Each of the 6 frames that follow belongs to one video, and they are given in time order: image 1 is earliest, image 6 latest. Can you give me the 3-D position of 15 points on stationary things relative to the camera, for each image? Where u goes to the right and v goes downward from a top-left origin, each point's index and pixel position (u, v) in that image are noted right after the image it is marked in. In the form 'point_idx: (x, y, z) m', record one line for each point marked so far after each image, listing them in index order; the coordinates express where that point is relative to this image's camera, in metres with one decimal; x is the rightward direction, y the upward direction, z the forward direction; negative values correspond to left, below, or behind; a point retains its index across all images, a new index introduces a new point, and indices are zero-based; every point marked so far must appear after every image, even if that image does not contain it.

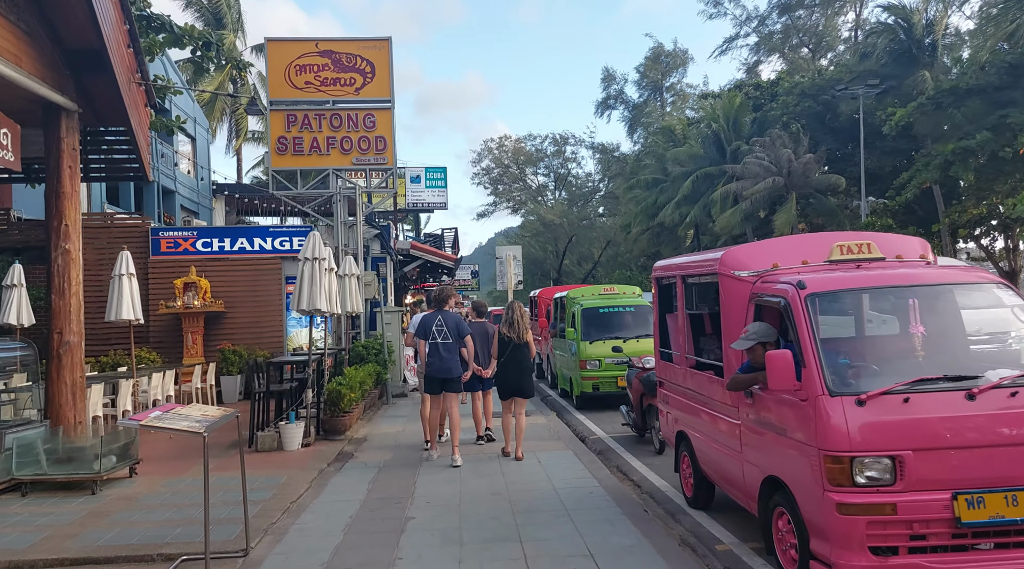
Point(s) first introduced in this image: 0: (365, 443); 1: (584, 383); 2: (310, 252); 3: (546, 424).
0: (-2.0, -2.1, +10.8) m
1: (+1.2, -1.6, +13.3) m
2: (-2.6, +0.4, +10.3) m
3: (+0.5, -2.1, +12.0) m
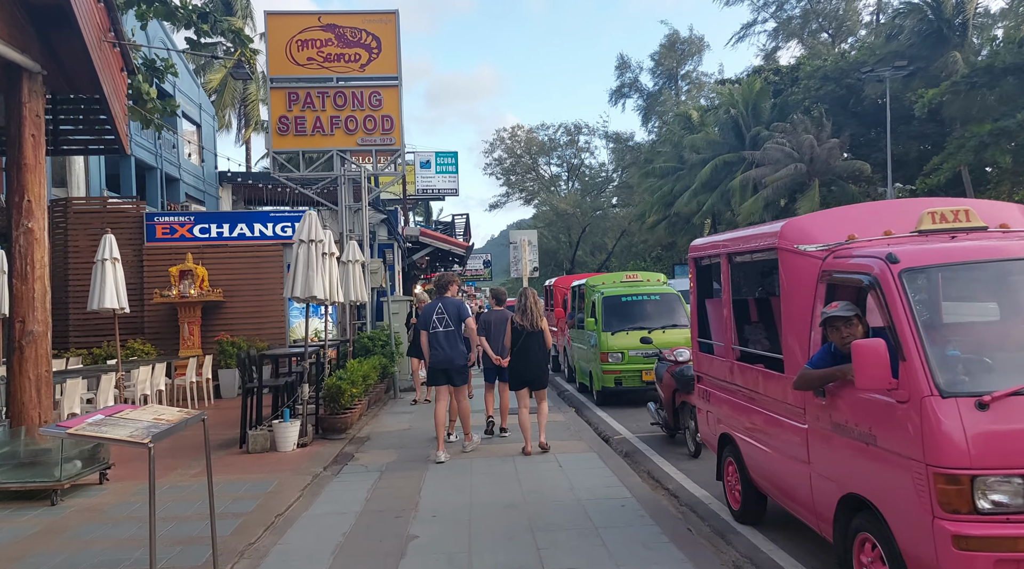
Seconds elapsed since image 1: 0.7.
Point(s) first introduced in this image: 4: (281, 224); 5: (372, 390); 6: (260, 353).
0: (-1.8, -1.9, +9.9) m
1: (+1.4, -1.4, +12.3) m
2: (-2.4, +0.6, +9.4) m
3: (+0.7, -1.9, +11.1) m
4: (-4.7, +1.2, +16.3) m
5: (-2.1, -1.6, +12.1) m
6: (-2.9, -0.8, +9.3) m
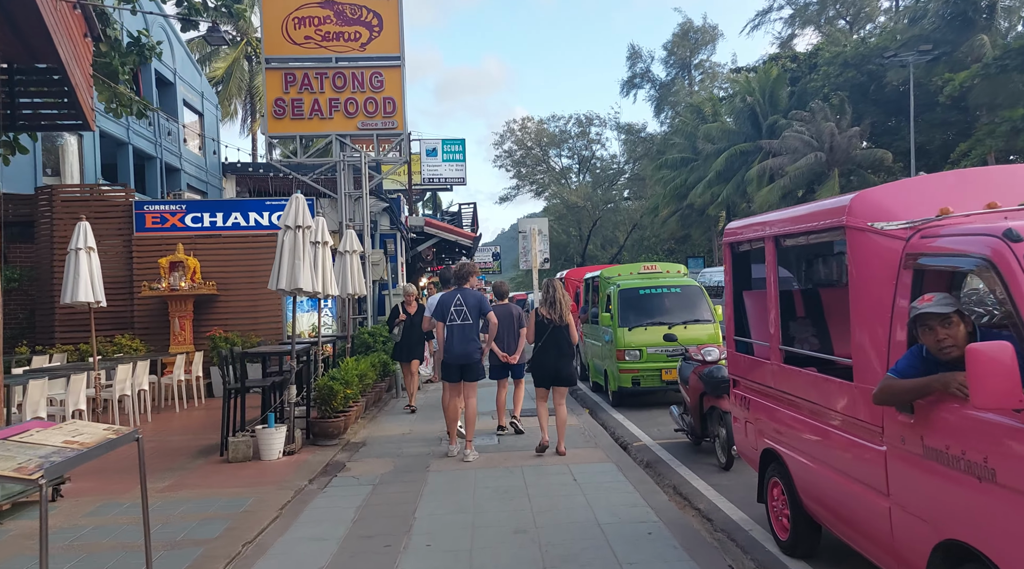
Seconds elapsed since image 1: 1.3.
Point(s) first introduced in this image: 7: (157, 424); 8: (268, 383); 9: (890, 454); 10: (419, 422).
0: (-1.7, -1.8, +9.1) m
1: (+1.5, -1.3, +11.4) m
2: (-2.3, +0.7, +8.5) m
3: (+0.8, -1.8, +10.2) m
4: (-4.5, +1.4, +15.5) m
5: (-2.0, -1.5, +11.3) m
6: (-2.8, -0.7, +8.5) m
7: (-4.9, -1.9, +11.1) m
8: (-2.6, -1.1, +8.7) m
9: (+1.7, -0.8, +3.7) m
10: (-1.2, -1.8, +10.6) m
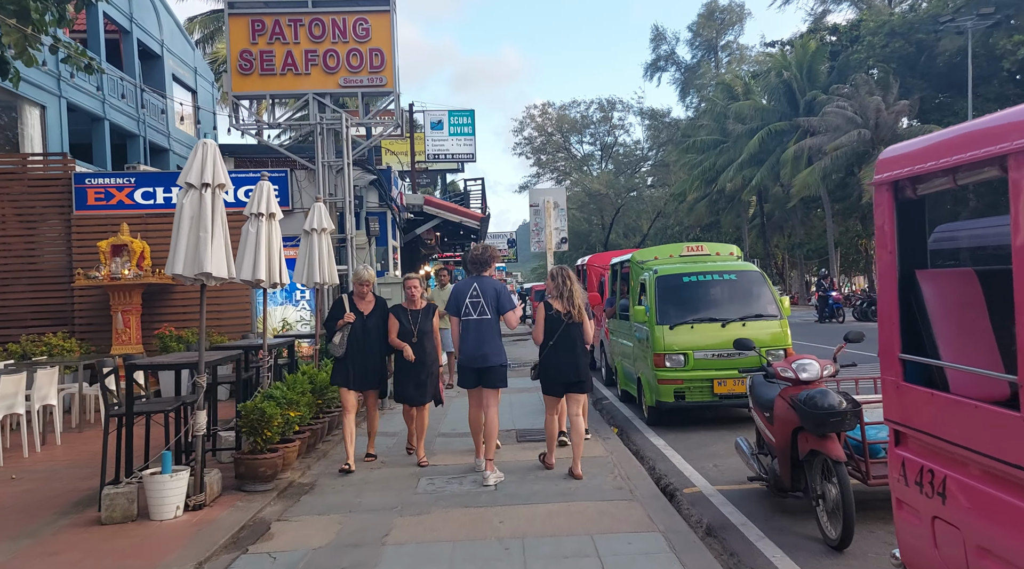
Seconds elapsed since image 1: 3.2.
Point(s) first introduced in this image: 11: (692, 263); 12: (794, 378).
0: (-1.7, -1.7, +6.6) m
1: (+1.6, -1.1, +8.8) m
2: (-2.3, +0.8, +6.0) m
3: (+0.9, -1.6, +7.6) m
4: (-4.4, +1.6, +13.0) m
5: (-1.9, -1.3, +8.8) m
6: (-2.8, -0.6, +6.0) m
7: (-4.8, -1.8, +8.7) m
8: (-2.6, -0.9, +6.2) m
9: (+1.6, -0.7, +1.1) m
10: (-1.2, -1.7, +8.1) m
11: (+2.2, +0.3, +10.0) m
12: (+1.8, -0.6, +5.1) m
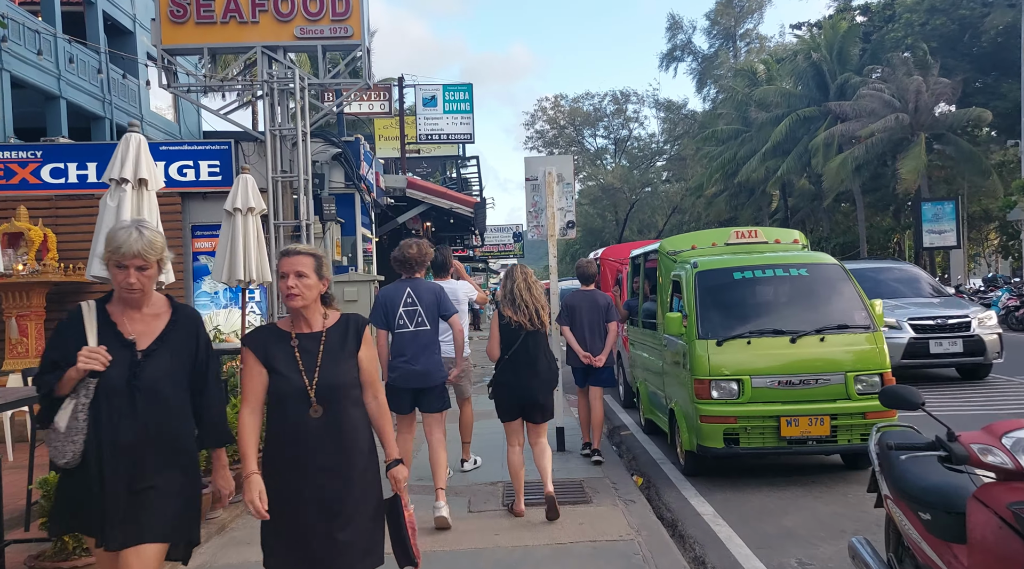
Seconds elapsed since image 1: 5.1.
0: (-1.8, -1.7, +4.1) m
1: (+1.5, -1.1, +6.3) m
2: (-2.5, +0.8, +3.5) m
3: (+0.7, -1.6, +5.1) m
4: (-4.4, +1.6, +10.6) m
5: (-2.0, -1.3, +6.3) m
6: (-3.0, -0.6, +3.5) m
7: (-5.0, -1.8, +6.3) m
8: (-2.8, -0.9, +3.8) m
9: (+1.3, -0.7, -1.5) m
10: (-1.3, -1.6, +5.6) m
11: (+2.1, +0.3, +7.4) m
12: (+1.6, -0.6, +2.6) m
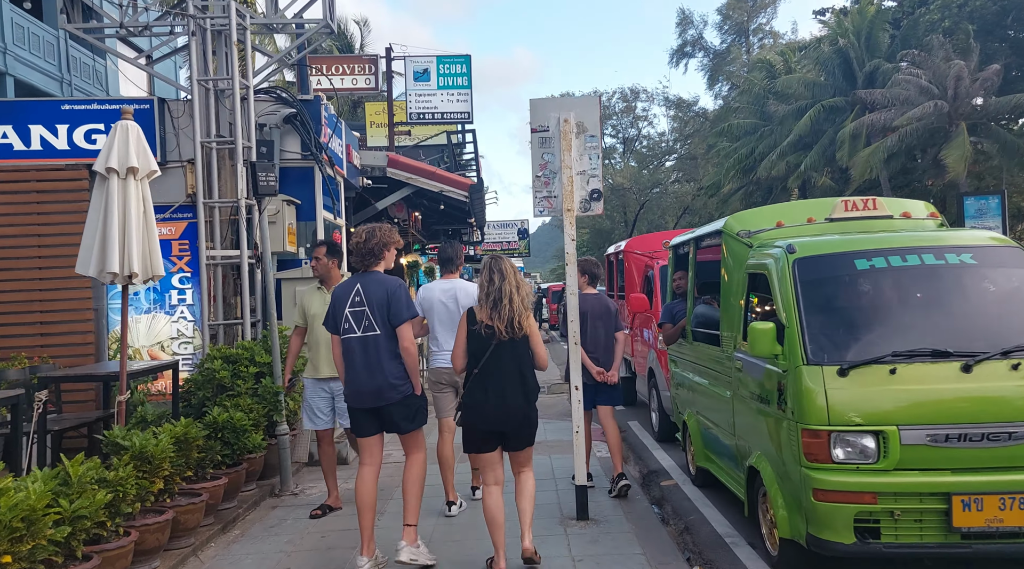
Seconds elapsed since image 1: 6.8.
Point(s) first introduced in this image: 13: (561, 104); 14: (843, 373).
0: (-1.8, -1.7, +1.7) m
1: (+1.5, -1.1, +3.9) m
2: (-2.5, +0.9, +1.1) m
3: (+0.7, -1.6, +2.7) m
4: (-4.4, +1.6, +8.2) m
5: (-2.0, -1.3, +3.9) m
6: (-3.0, -0.5, +1.2) m
7: (-5.0, -1.7, +3.9) m
8: (-2.8, -0.9, +1.4) m
9: (+1.3, -0.6, -3.9) m
10: (-1.3, -1.6, +3.2) m
11: (+2.1, +0.3, +5.1) m
12: (+1.6, -0.5, +0.2) m
13: (+0.4, +1.3, +6.2) m
14: (+1.7, -0.4, +4.1) m
